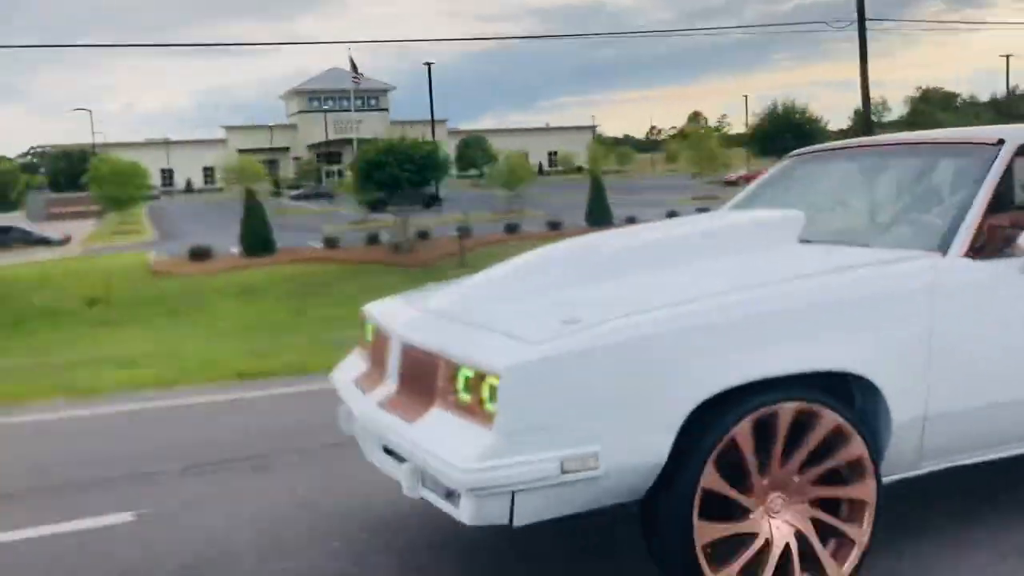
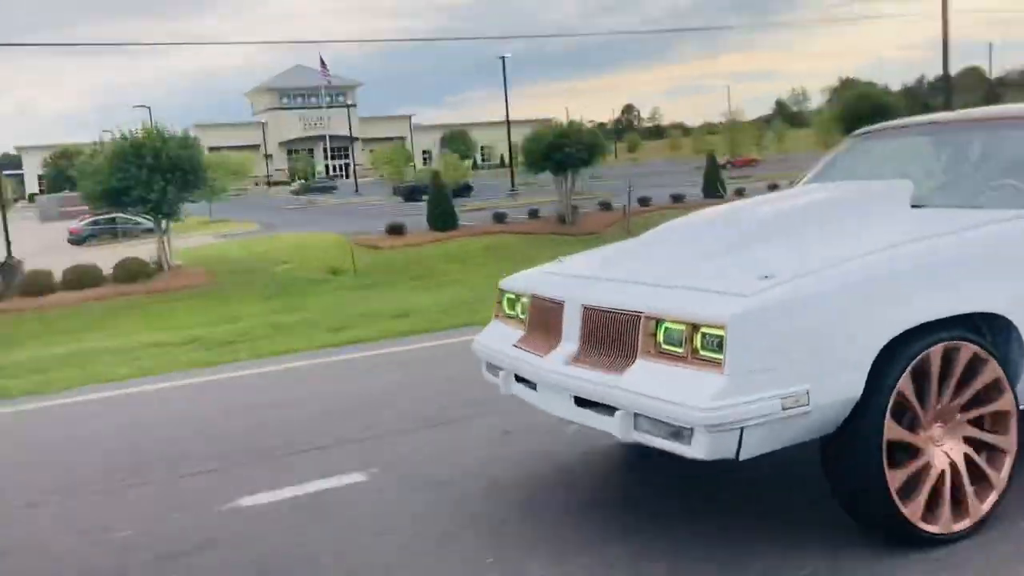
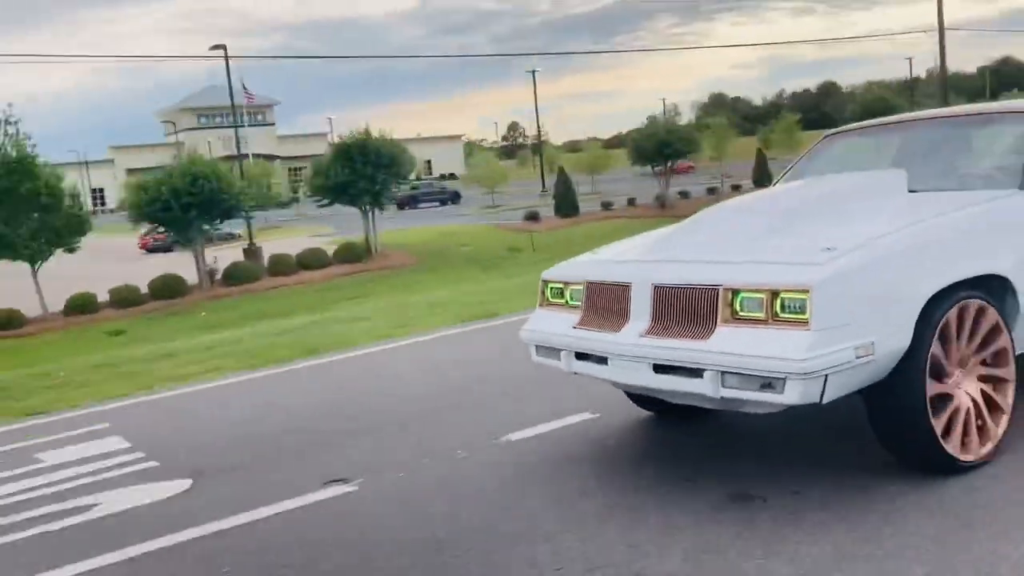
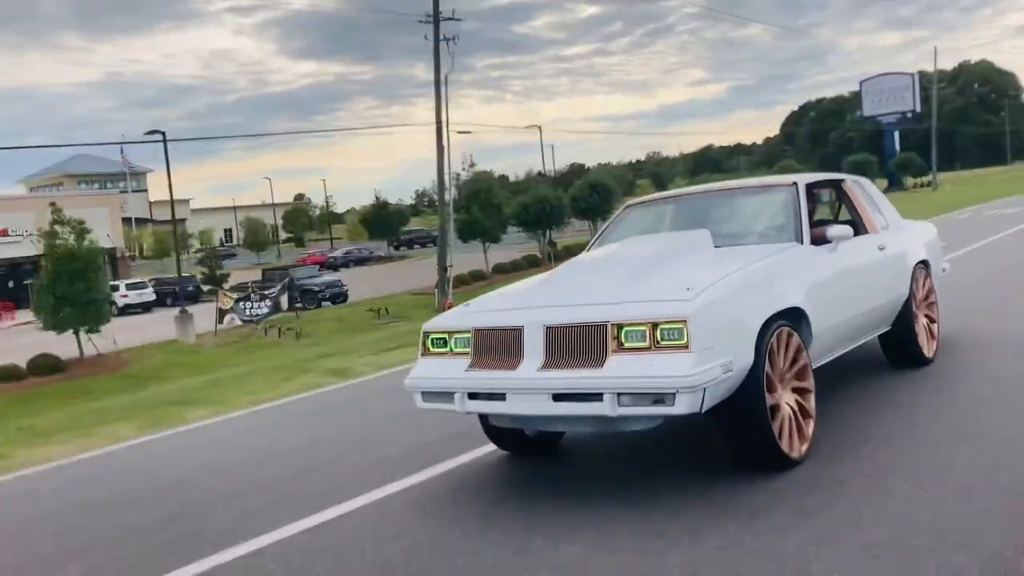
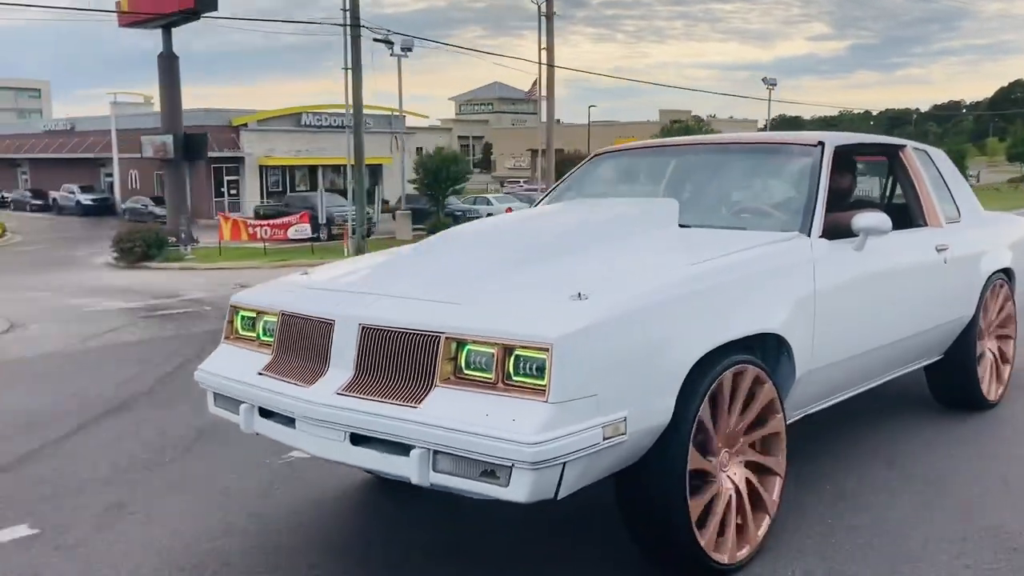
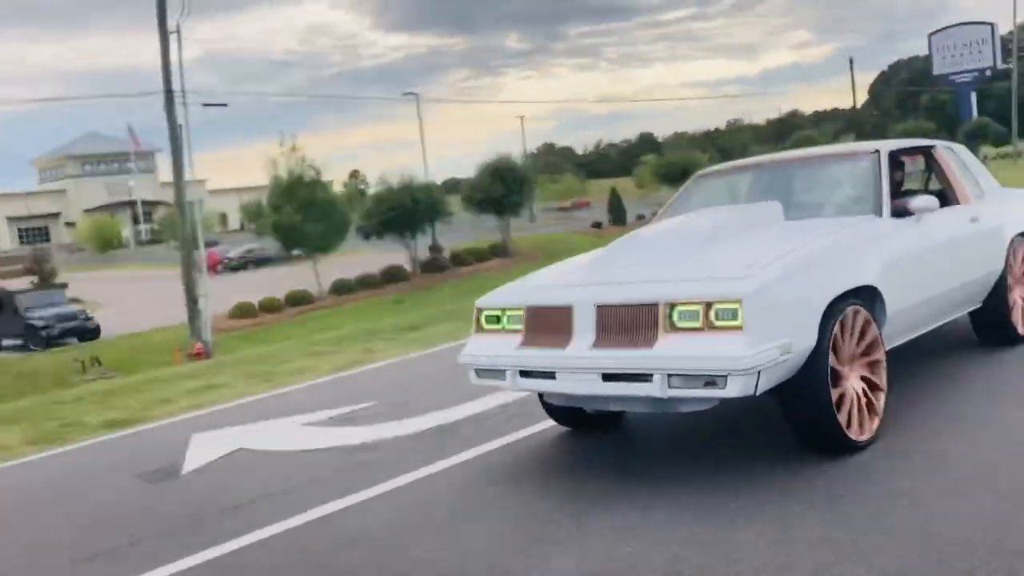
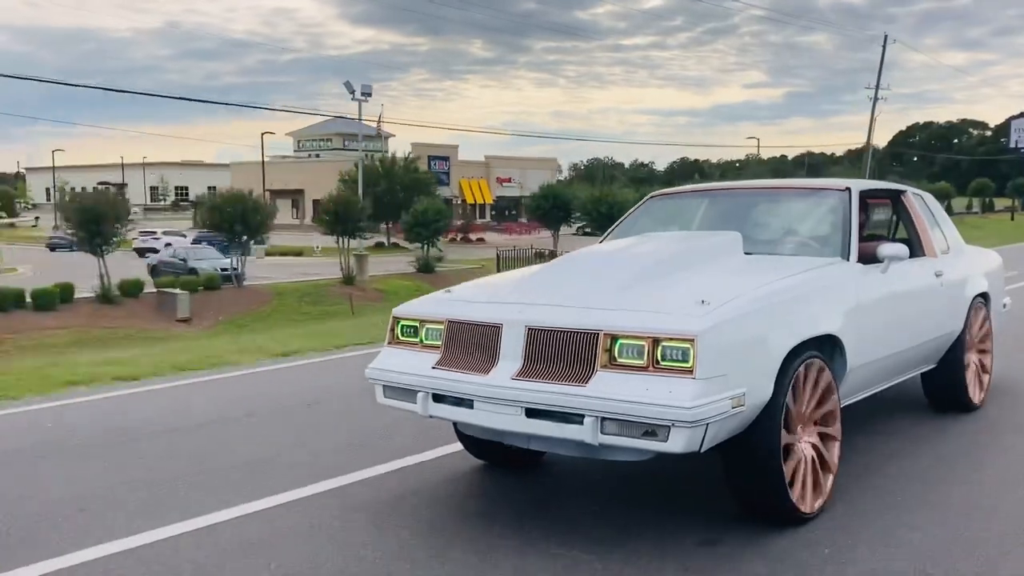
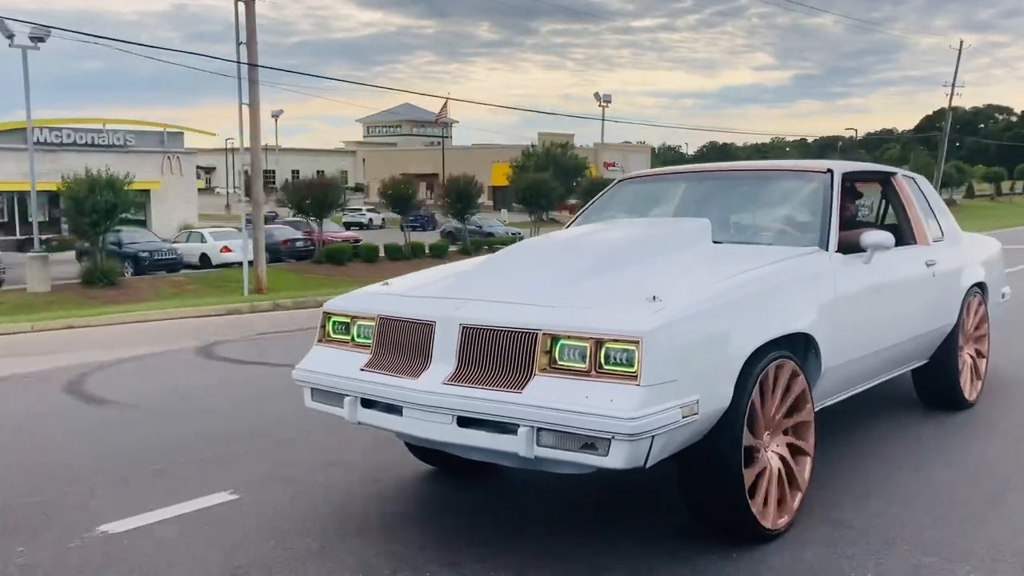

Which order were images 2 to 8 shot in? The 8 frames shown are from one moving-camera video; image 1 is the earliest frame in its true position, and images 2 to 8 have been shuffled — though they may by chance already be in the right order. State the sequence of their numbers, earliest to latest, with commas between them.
2, 3, 6, 4, 7, 8, 5
